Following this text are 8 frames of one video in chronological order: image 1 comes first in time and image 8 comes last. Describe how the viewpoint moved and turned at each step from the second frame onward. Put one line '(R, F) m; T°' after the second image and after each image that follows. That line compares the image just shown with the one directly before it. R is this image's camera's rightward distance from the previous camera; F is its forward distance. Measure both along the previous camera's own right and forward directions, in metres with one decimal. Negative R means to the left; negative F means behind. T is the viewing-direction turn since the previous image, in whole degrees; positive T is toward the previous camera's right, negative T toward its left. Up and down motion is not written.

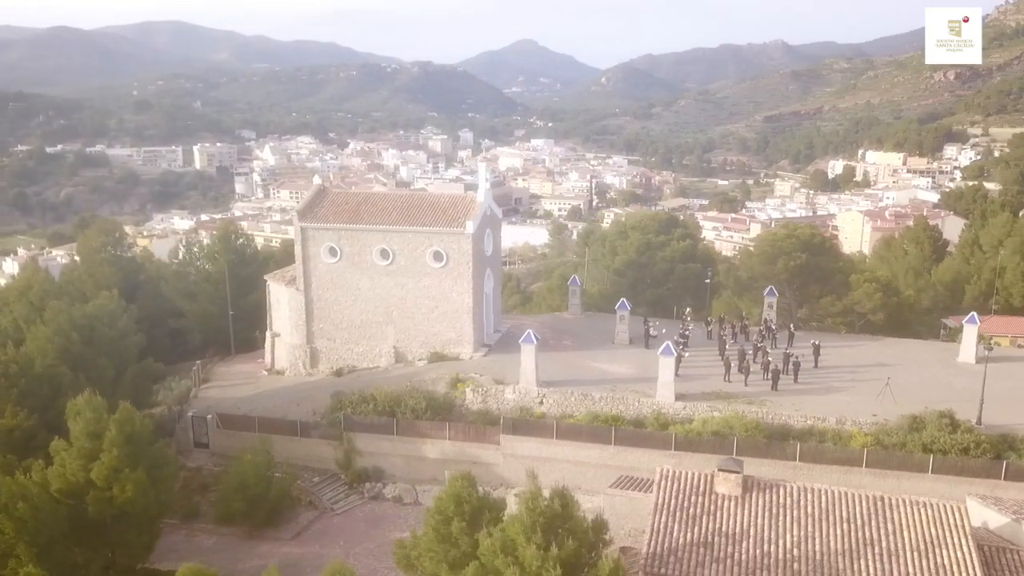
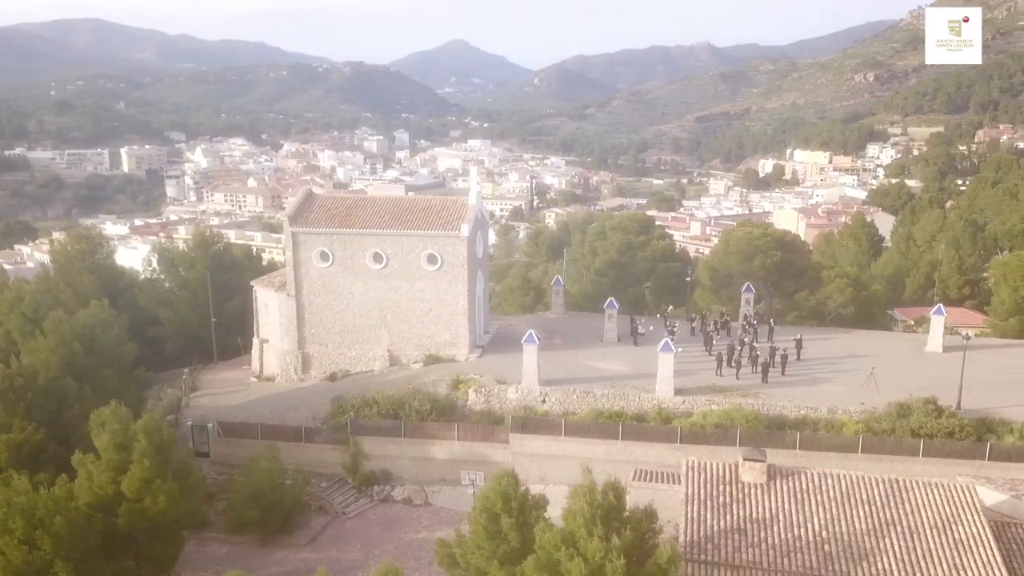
(-1.8, -0.3) m; +5°
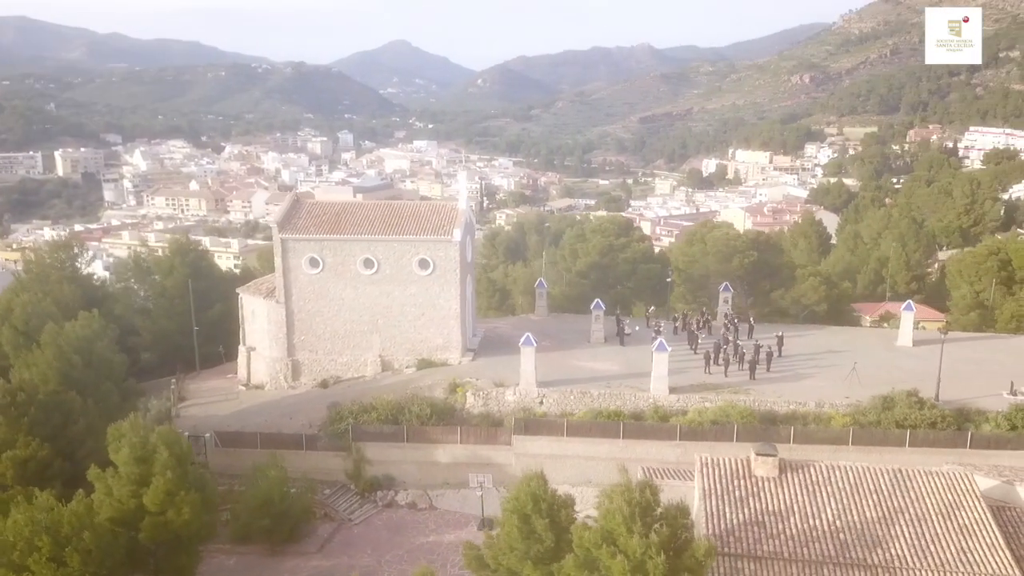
(-1.4, -0.3) m; +4°
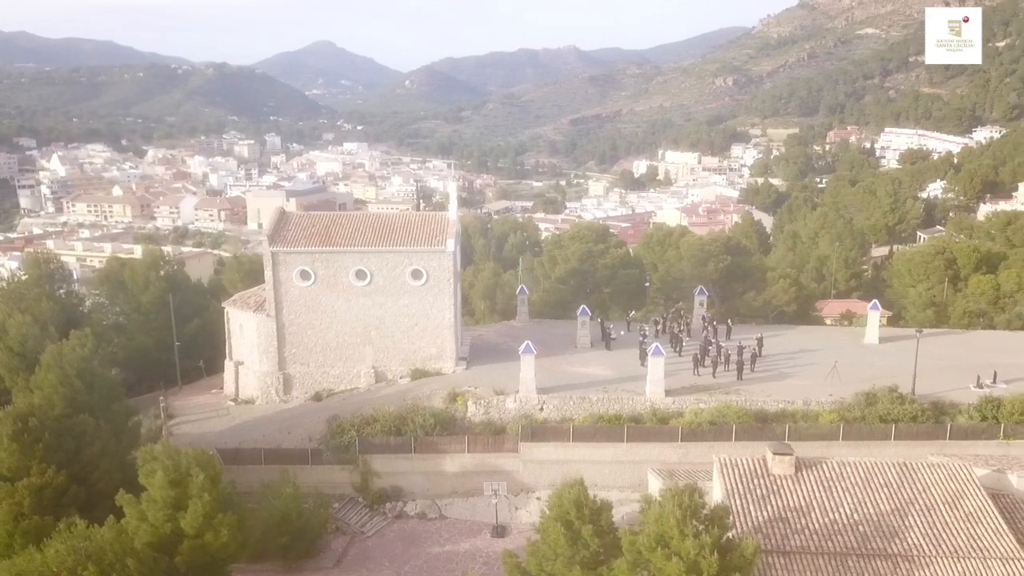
(-1.9, -0.3) m; +5°
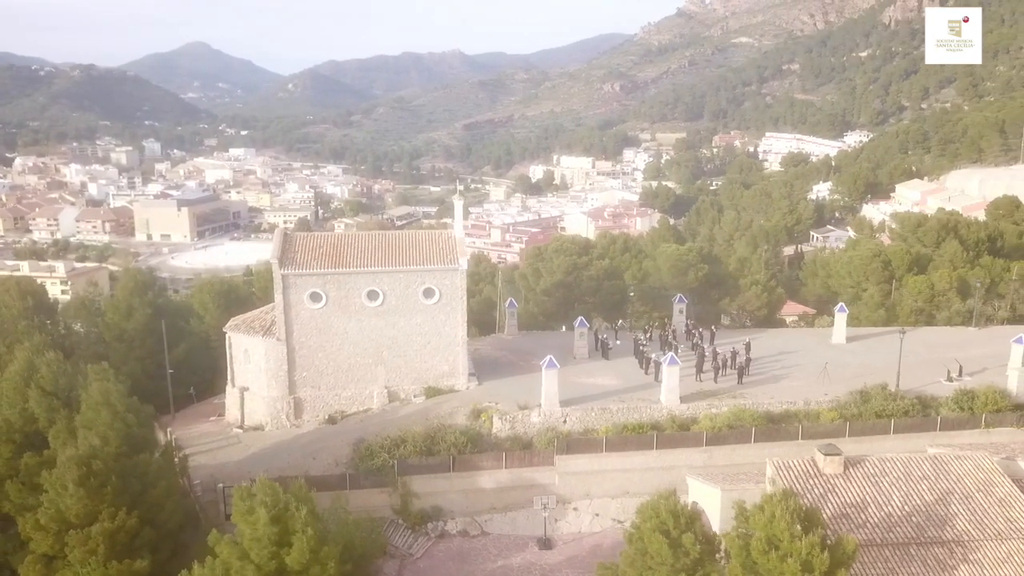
(-3.8, -0.2) m; +8°
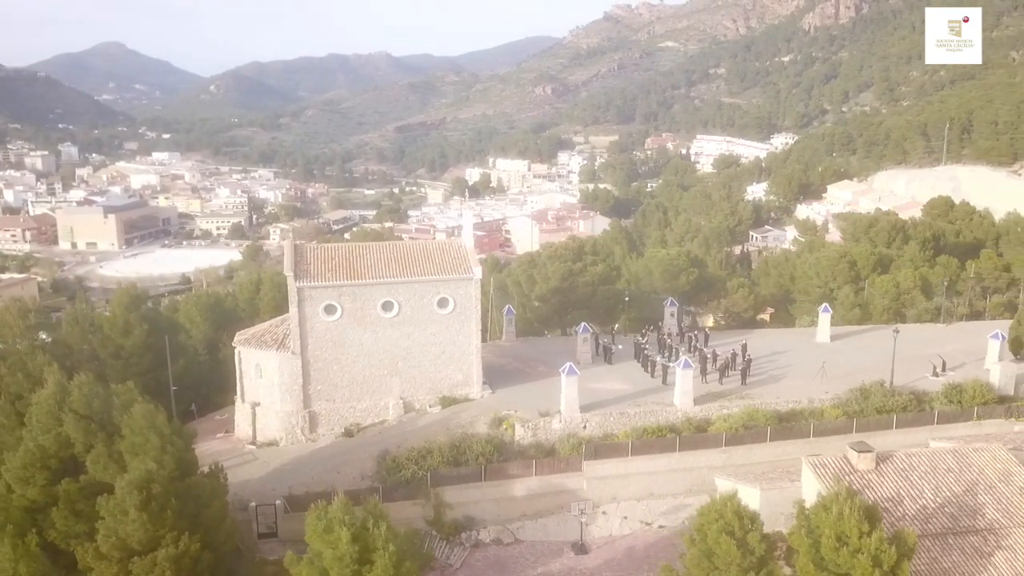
(-2.6, -0.1) m; +5°
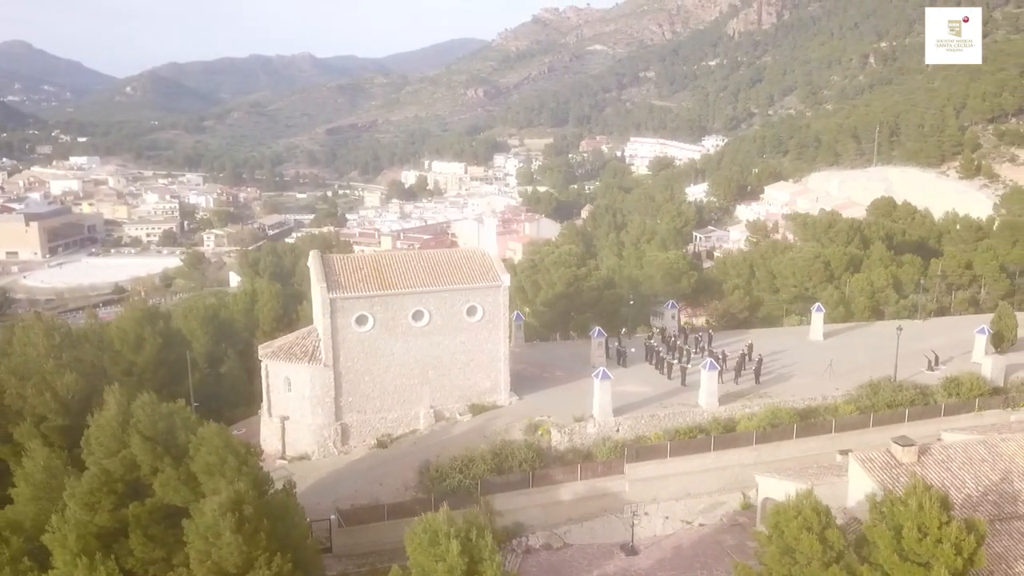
(-3.1, -0.1) m; +5°
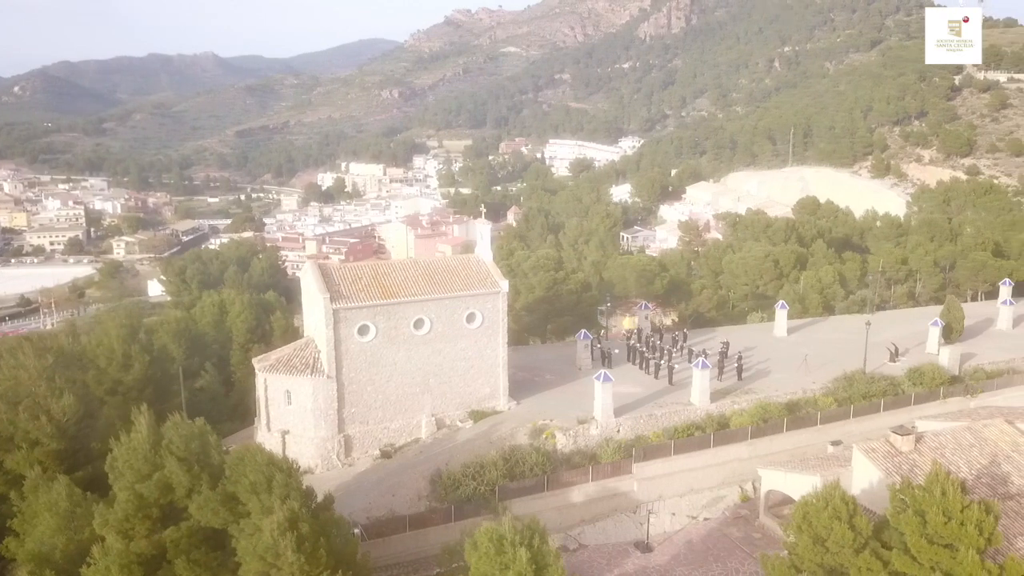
(-2.6, -0.1) m; +6°
